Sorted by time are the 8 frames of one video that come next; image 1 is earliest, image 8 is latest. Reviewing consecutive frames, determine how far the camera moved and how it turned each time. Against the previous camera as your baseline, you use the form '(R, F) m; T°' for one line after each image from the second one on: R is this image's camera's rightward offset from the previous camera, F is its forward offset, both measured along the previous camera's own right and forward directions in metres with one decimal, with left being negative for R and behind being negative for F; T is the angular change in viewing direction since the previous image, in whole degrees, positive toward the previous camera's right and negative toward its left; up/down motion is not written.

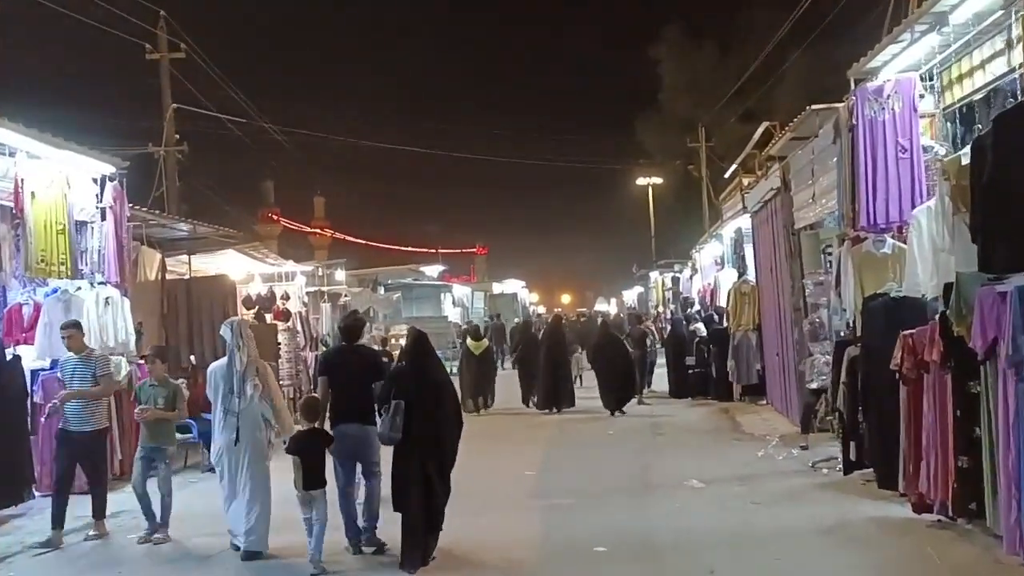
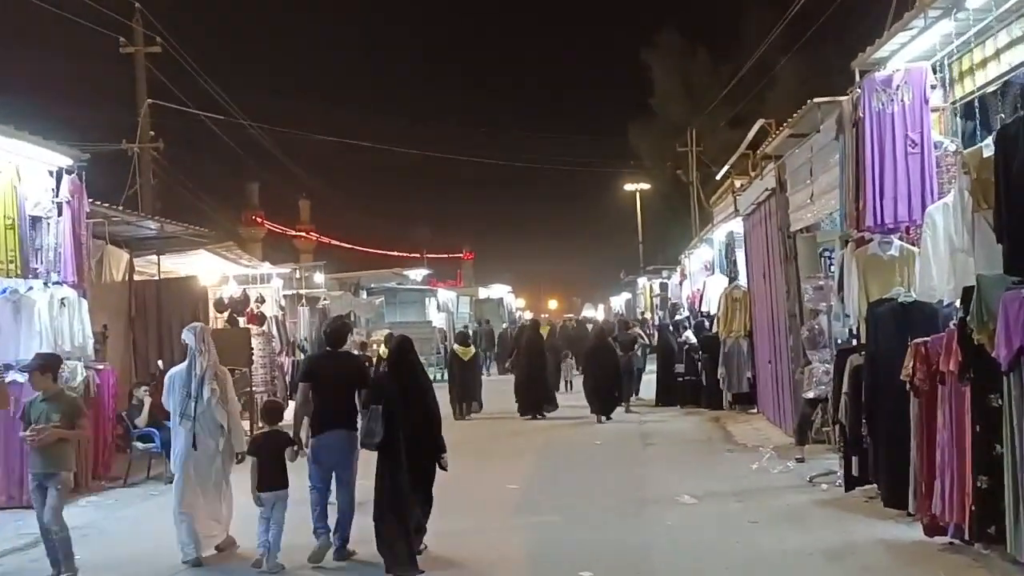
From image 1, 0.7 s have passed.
(+0.1, +0.6) m; +1°
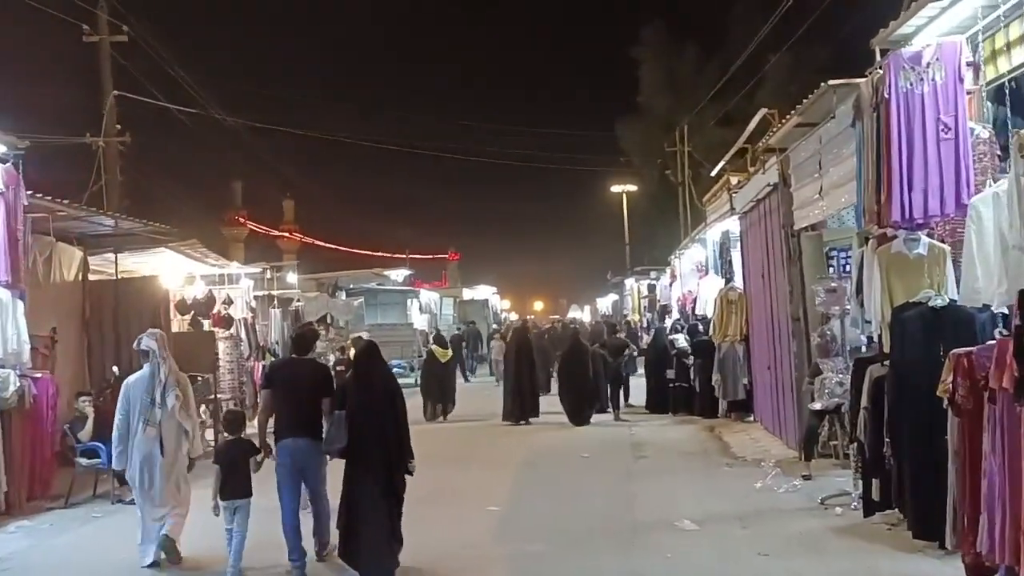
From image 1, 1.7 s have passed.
(0.0, +0.9) m; +1°
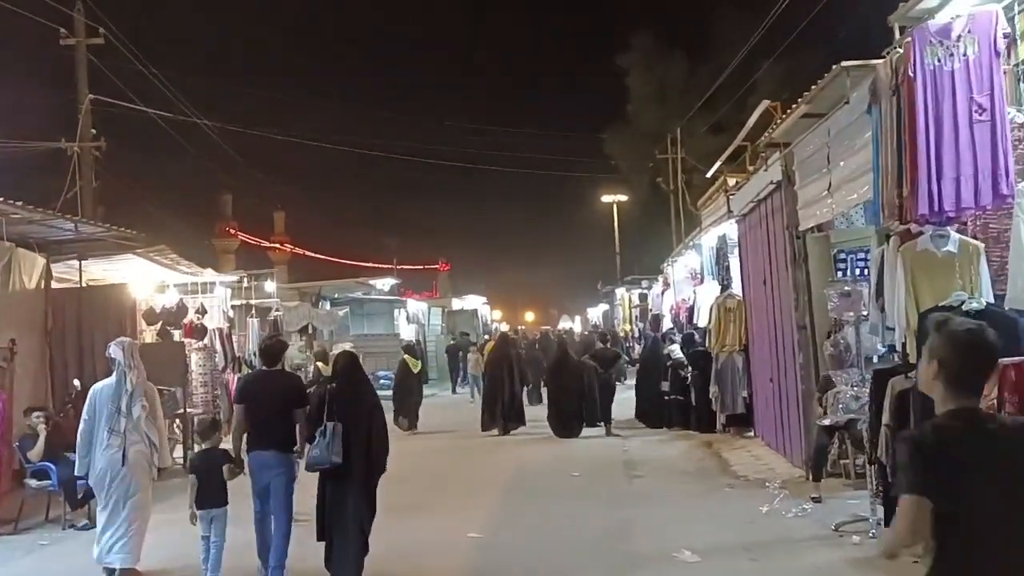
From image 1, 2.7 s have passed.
(+0.1, +0.7) m; +1°
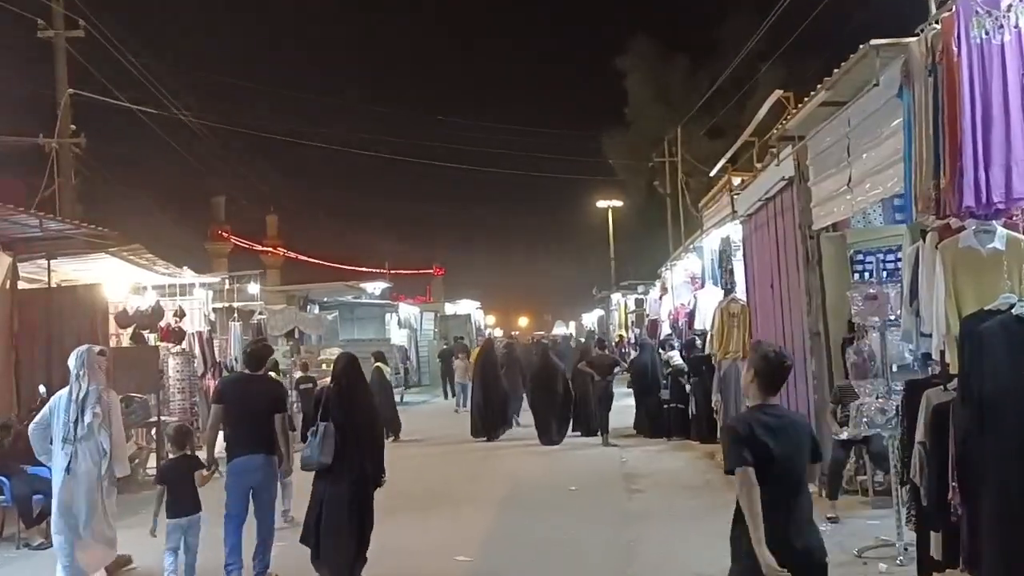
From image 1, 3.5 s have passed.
(0.0, +0.7) m; 0°
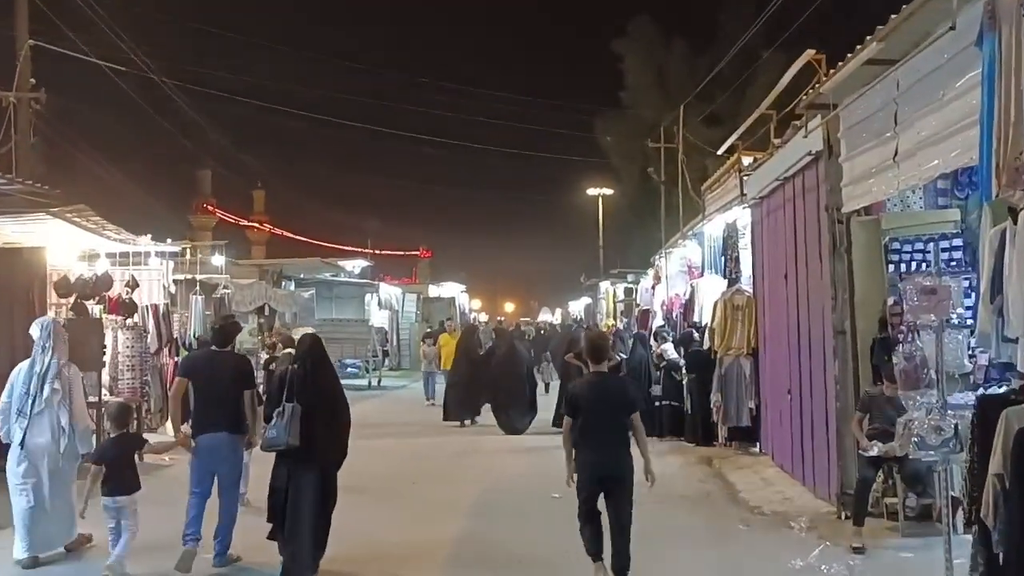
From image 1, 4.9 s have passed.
(0.0, +1.2) m; +1°
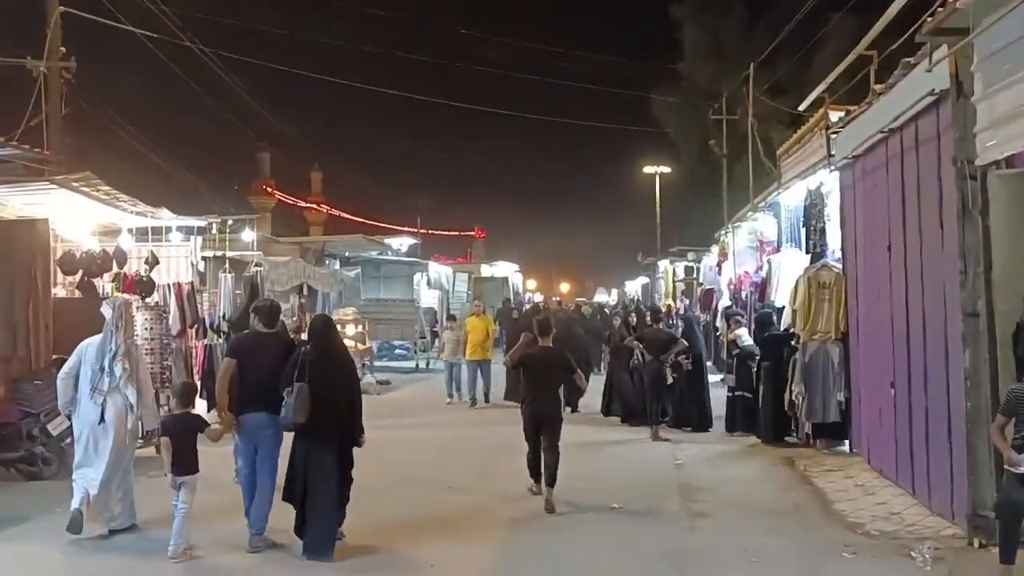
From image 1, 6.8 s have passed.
(0.0, +1.4) m; -3°
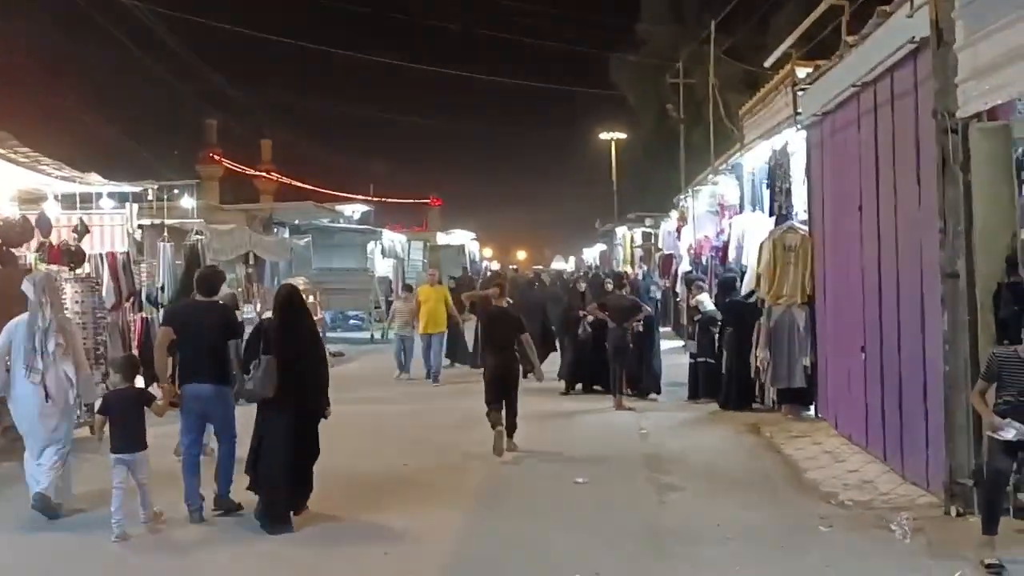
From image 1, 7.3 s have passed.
(0.0, +0.4) m; +3°
